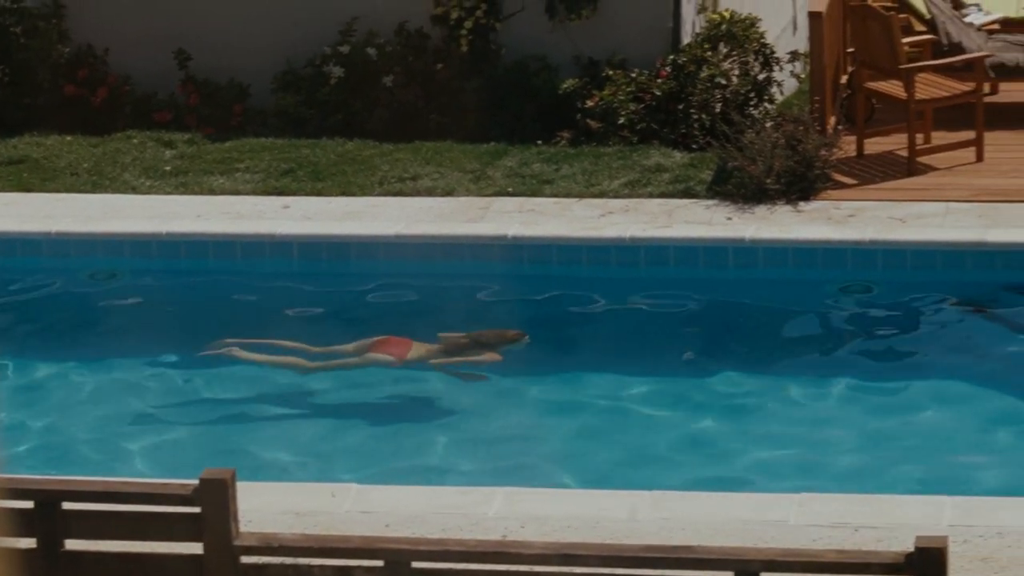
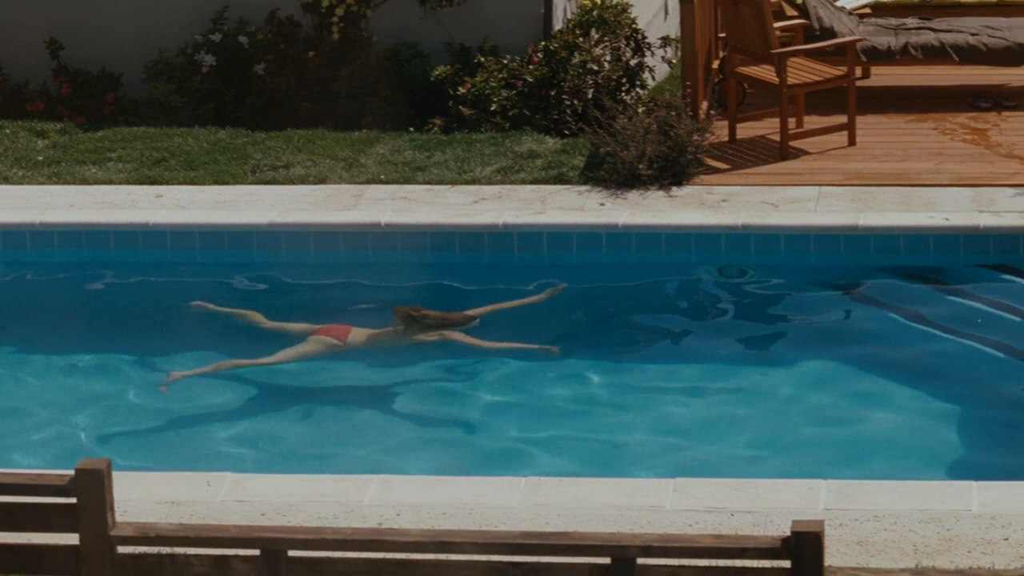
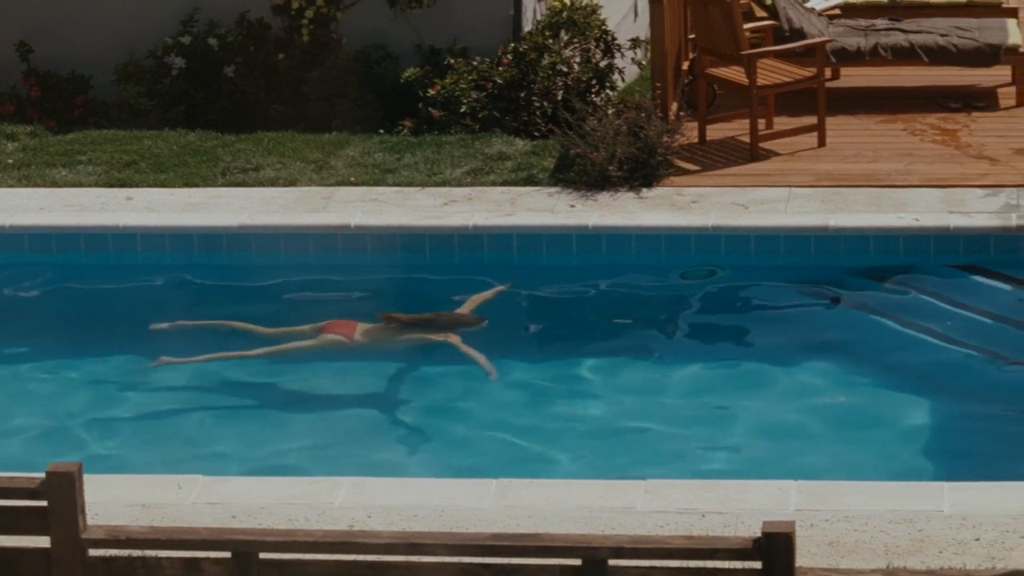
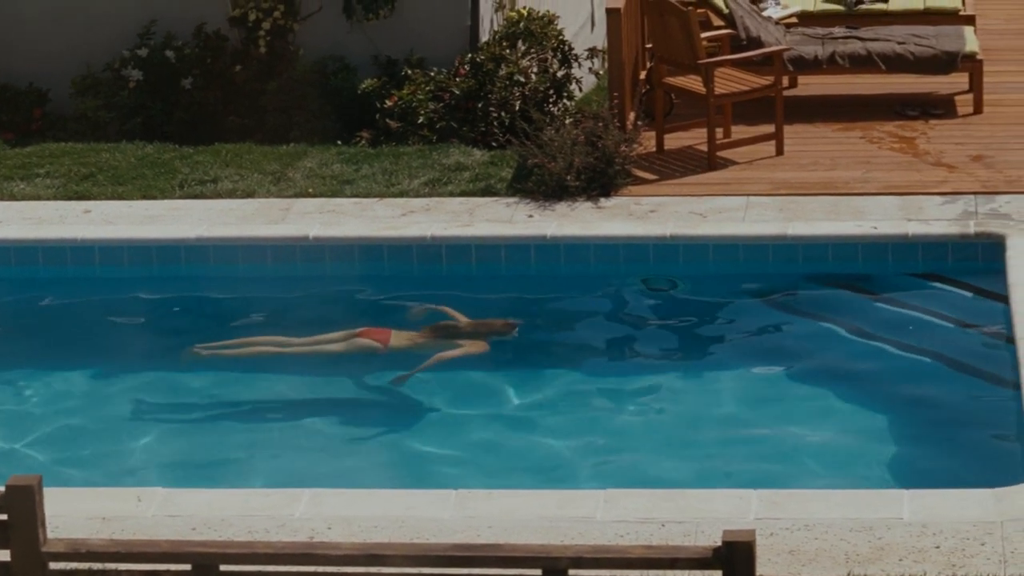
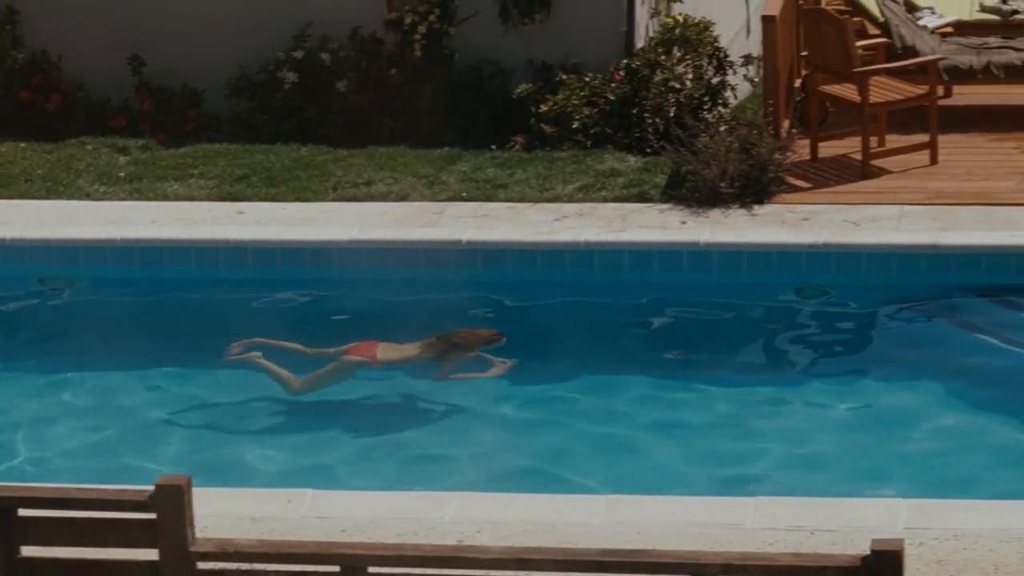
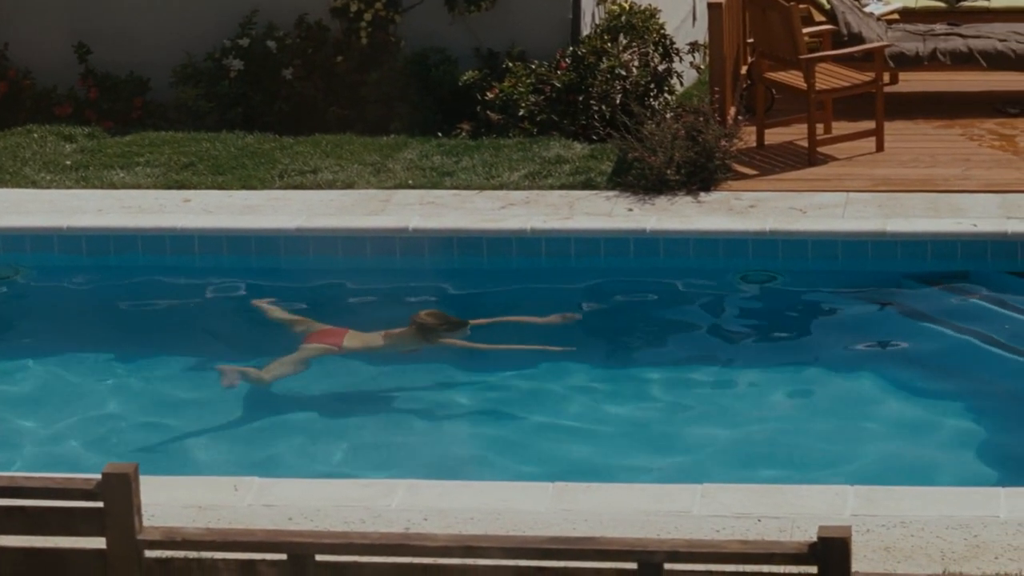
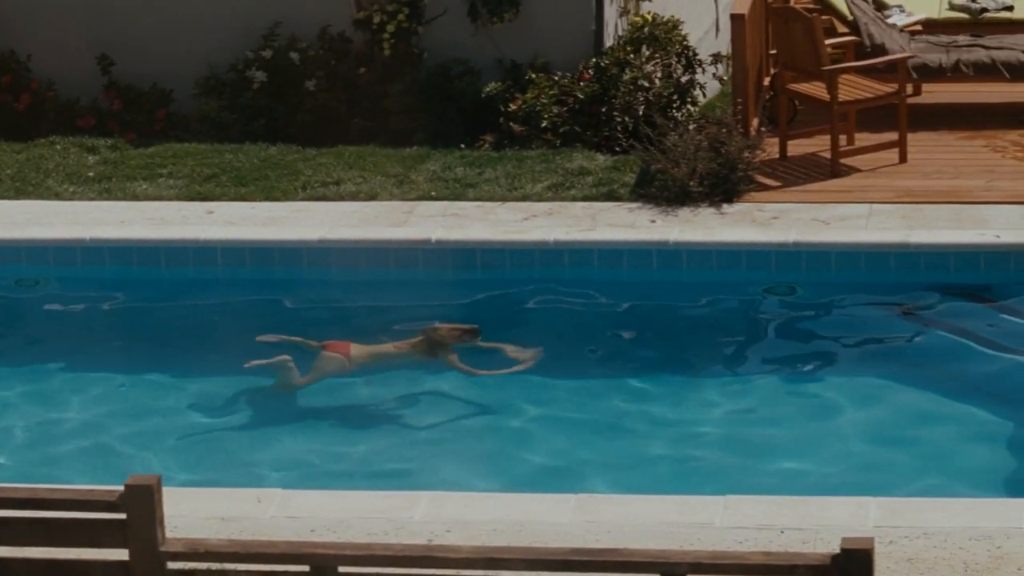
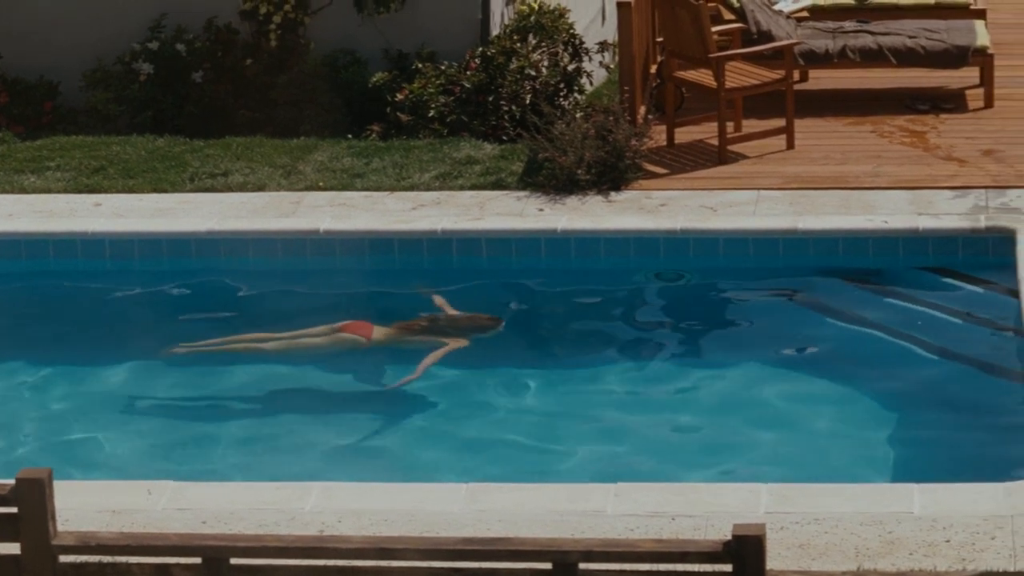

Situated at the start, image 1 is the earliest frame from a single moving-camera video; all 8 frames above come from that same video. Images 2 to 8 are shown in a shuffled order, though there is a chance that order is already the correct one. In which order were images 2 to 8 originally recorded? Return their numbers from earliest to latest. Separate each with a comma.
5, 7, 6, 2, 3, 8, 4
